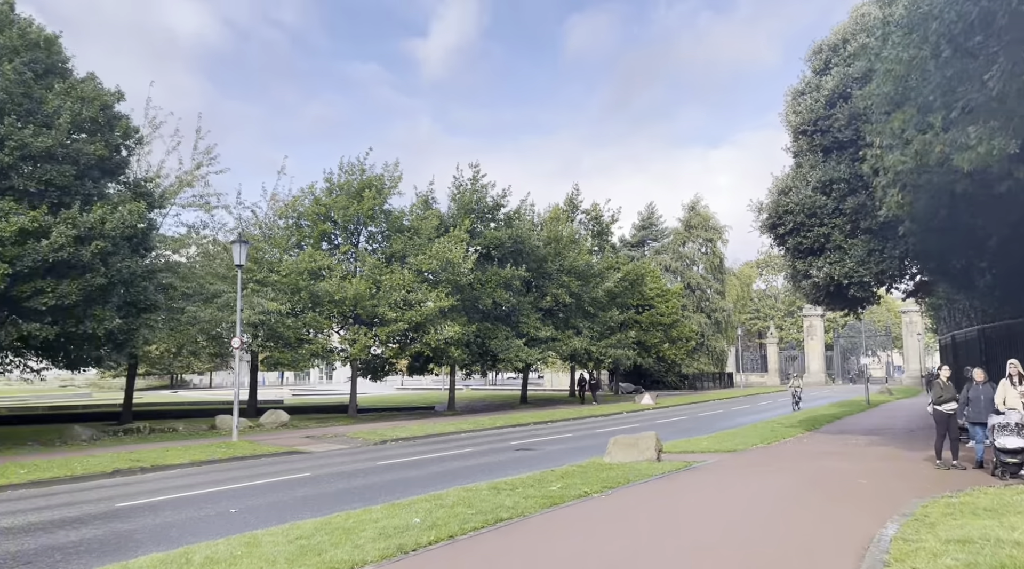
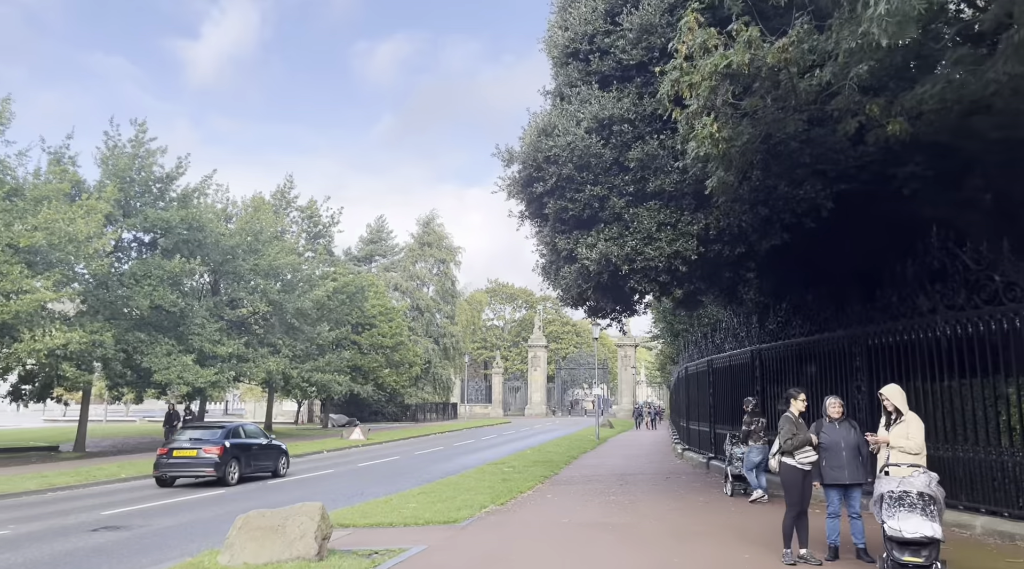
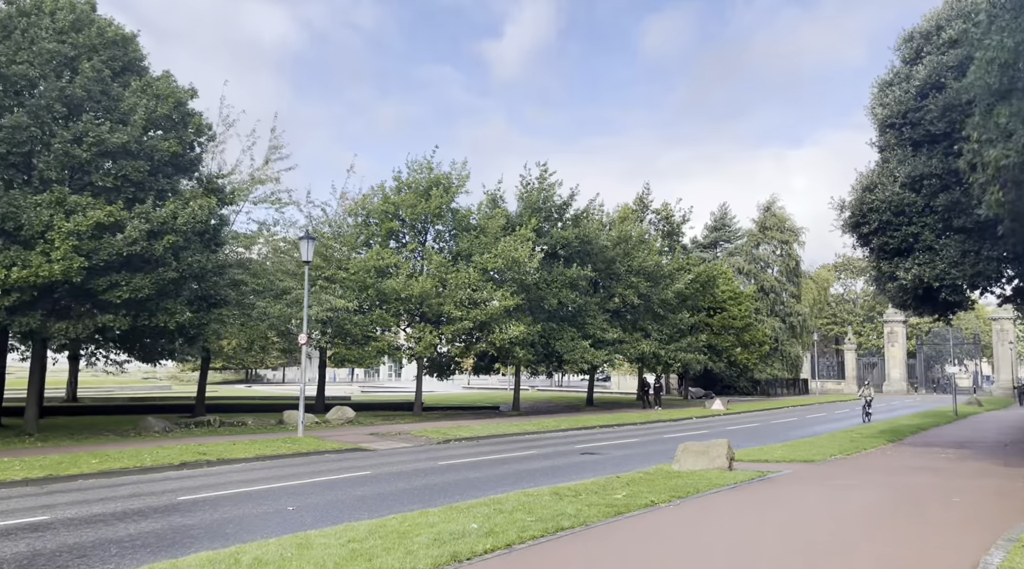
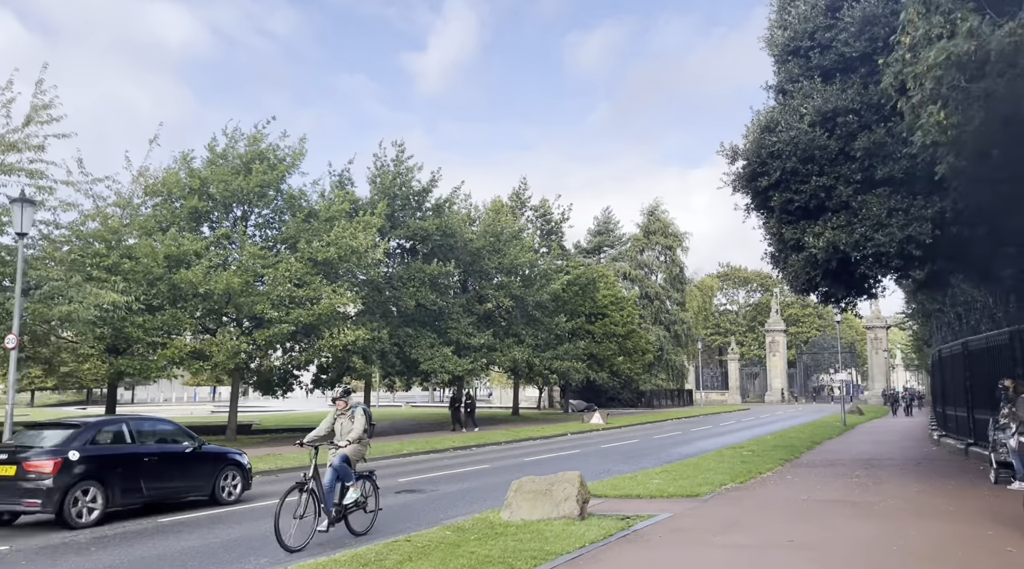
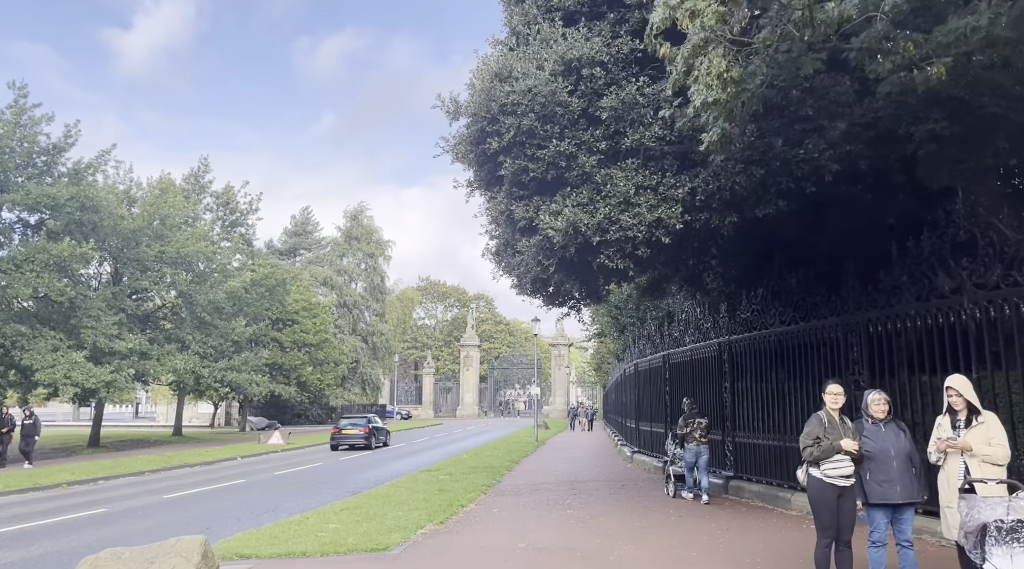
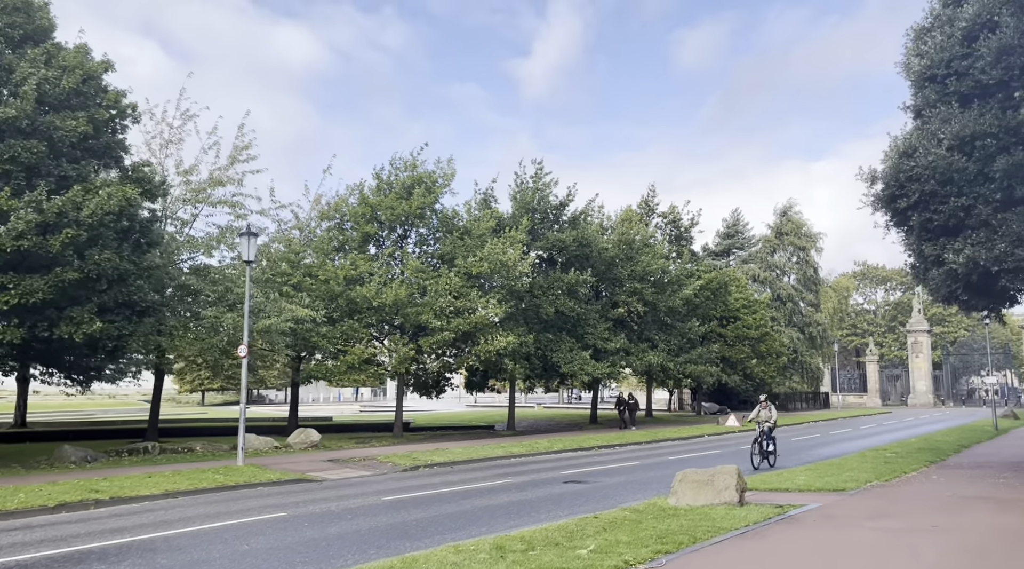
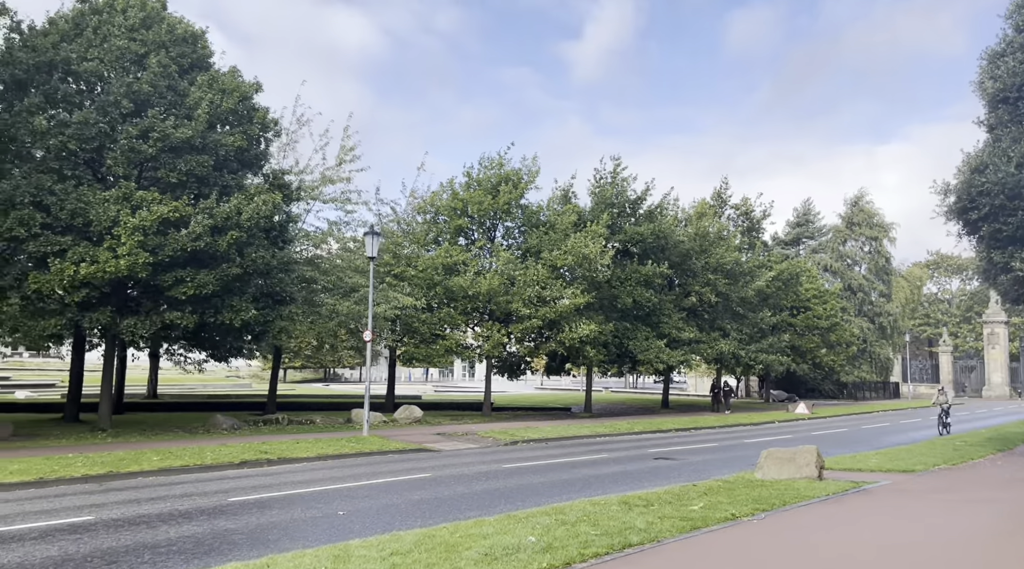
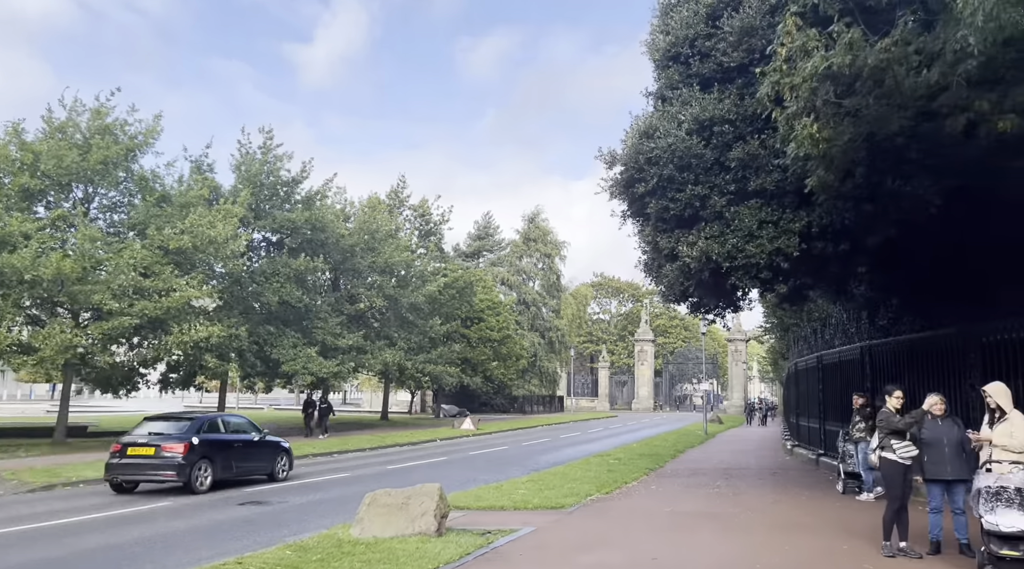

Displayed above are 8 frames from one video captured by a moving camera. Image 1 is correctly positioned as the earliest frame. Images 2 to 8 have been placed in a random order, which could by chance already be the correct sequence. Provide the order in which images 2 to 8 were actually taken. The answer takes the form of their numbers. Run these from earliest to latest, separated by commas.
3, 7, 6, 4, 8, 2, 5
